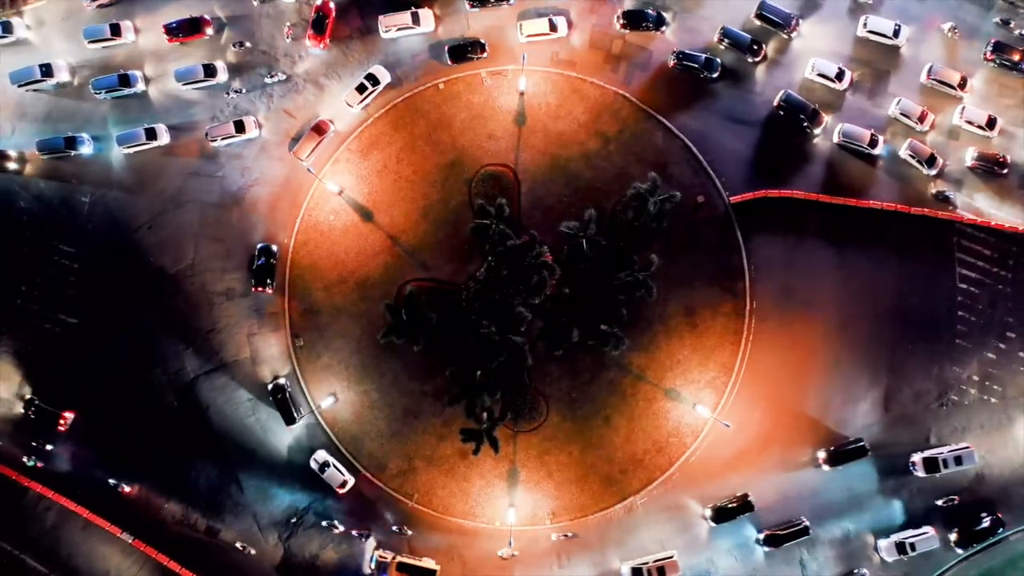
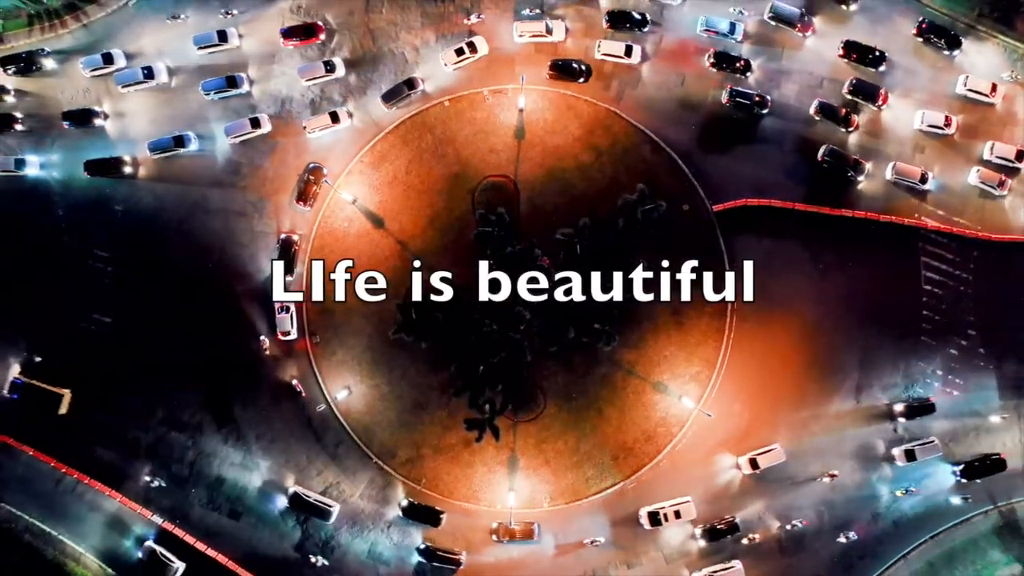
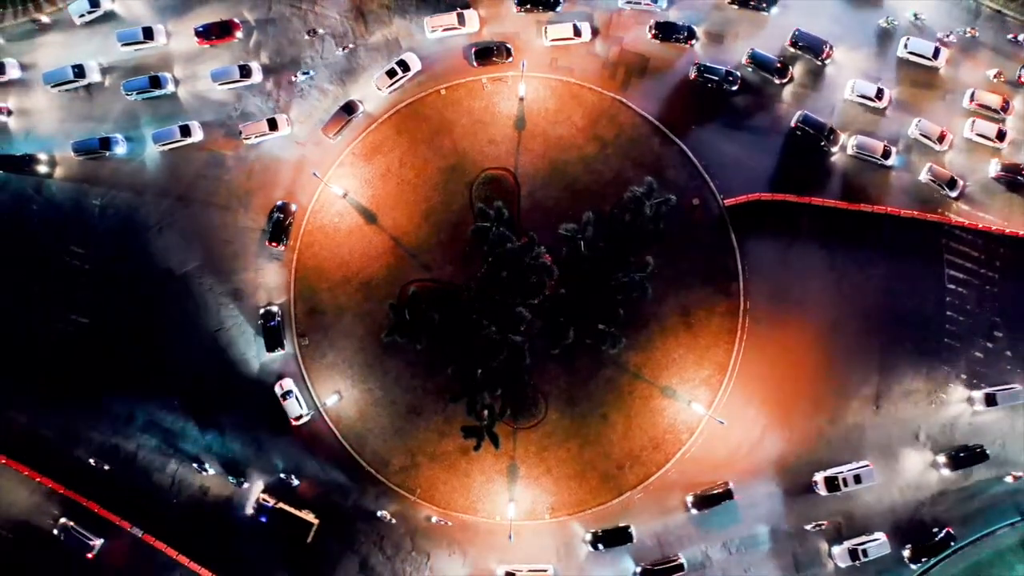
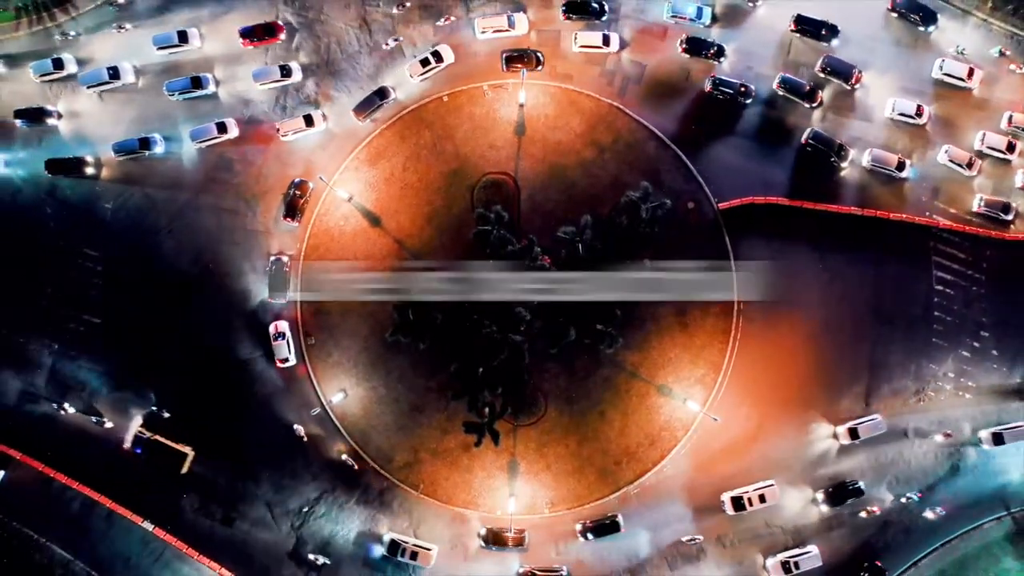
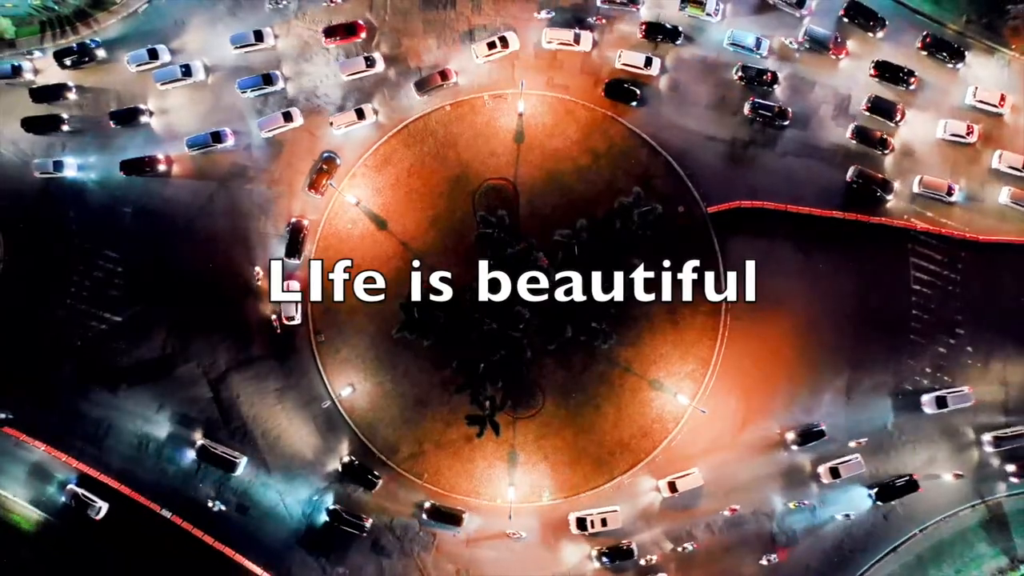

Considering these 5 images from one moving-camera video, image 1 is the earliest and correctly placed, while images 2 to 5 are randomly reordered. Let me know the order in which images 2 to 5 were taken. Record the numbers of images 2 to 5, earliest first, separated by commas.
3, 4, 2, 5
